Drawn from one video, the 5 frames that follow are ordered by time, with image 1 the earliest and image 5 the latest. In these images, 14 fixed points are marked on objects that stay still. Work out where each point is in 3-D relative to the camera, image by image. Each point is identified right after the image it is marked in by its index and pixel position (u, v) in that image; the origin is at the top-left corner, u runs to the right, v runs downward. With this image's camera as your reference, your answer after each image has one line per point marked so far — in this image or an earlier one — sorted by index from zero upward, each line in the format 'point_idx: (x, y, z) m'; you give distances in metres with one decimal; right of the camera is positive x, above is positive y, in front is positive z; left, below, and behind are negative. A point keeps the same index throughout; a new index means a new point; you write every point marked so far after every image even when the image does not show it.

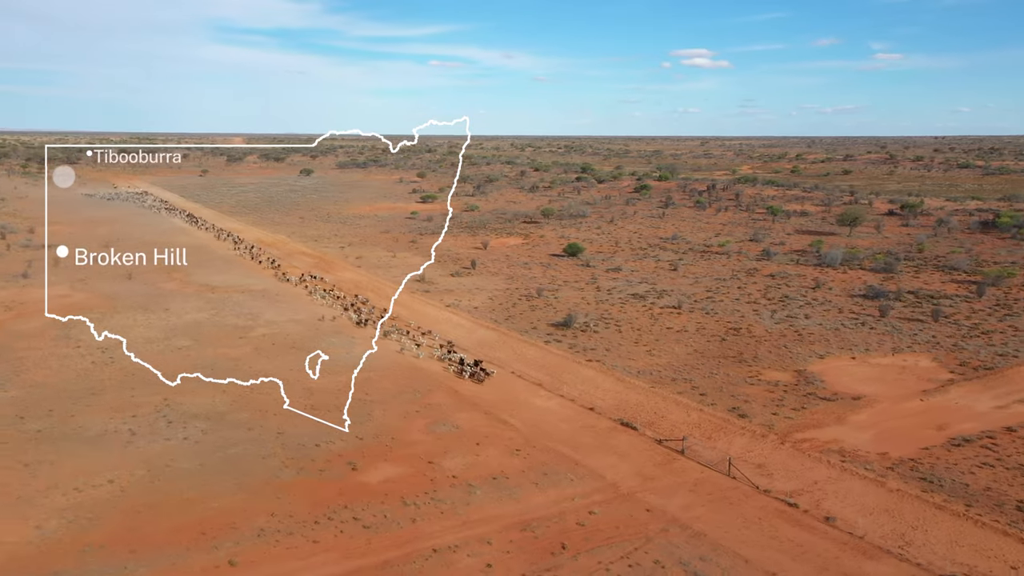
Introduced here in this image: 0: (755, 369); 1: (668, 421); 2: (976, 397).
0: (+5.2, -1.8, +17.1) m
1: (+2.7, -2.3, +13.9) m
2: (+8.9, -2.1, +15.1) m
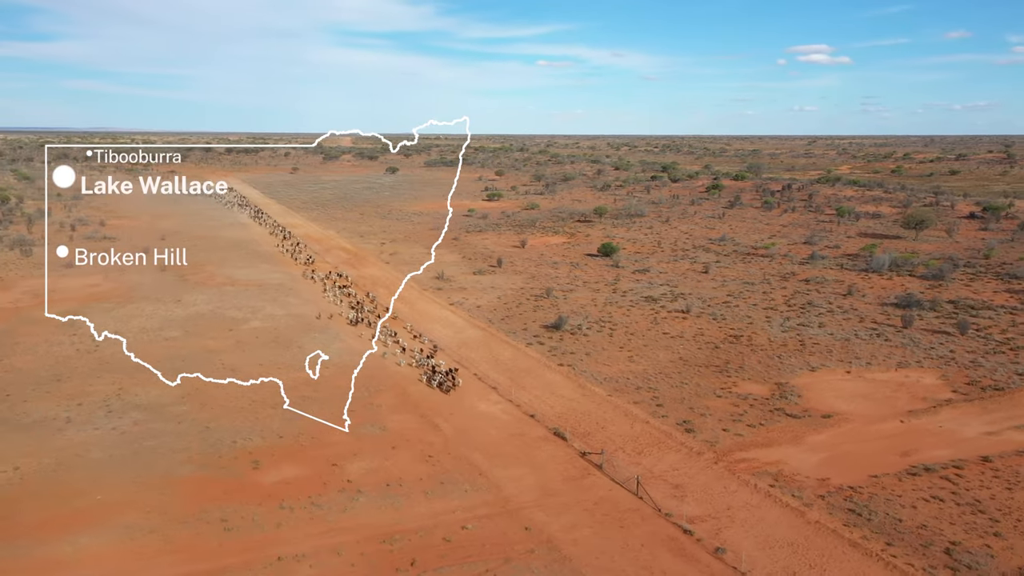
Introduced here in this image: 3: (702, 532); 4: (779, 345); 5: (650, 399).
0: (+4.4, -1.9, +15.9) m
1: (+1.5, -2.4, +13.0) m
2: (+7.8, -2.3, +13.5) m
3: (+2.3, -3.0, +9.6) m
4: (+6.4, -1.4, +18.7) m
5: (+2.6, -2.1, +14.7) m
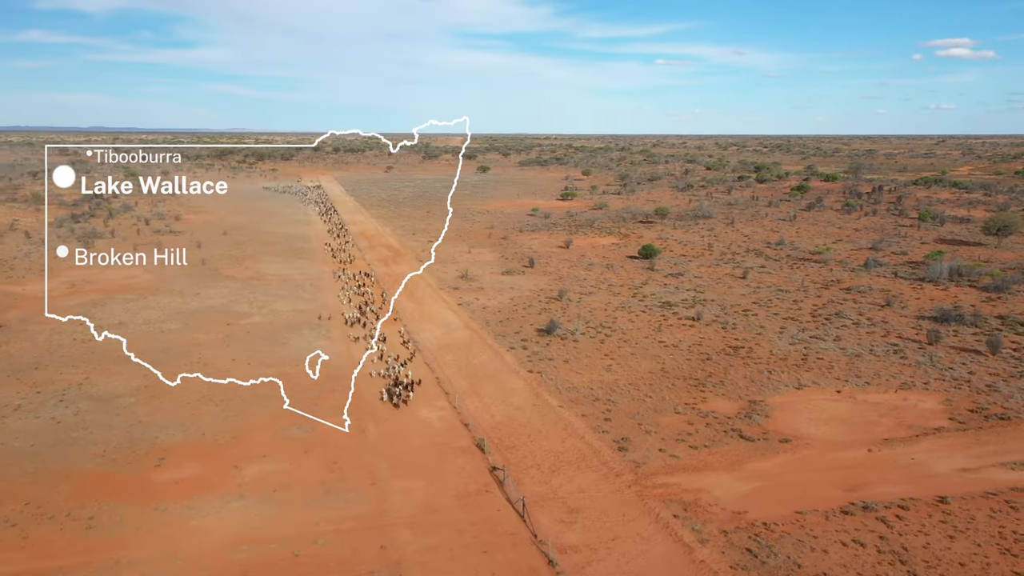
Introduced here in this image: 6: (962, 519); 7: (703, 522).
0: (+3.5, -2.0, +14.7) m
1: (+0.3, -2.5, +12.2) m
2: (+6.5, -2.5, +11.8) m
3: (+0.7, -3.1, +8.7) m
4: (+5.9, -1.6, +17.3) m
5: (+1.5, -2.2, +13.8) m
6: (+5.5, -2.8, +9.7) m
7: (+2.4, -2.9, +9.7) m
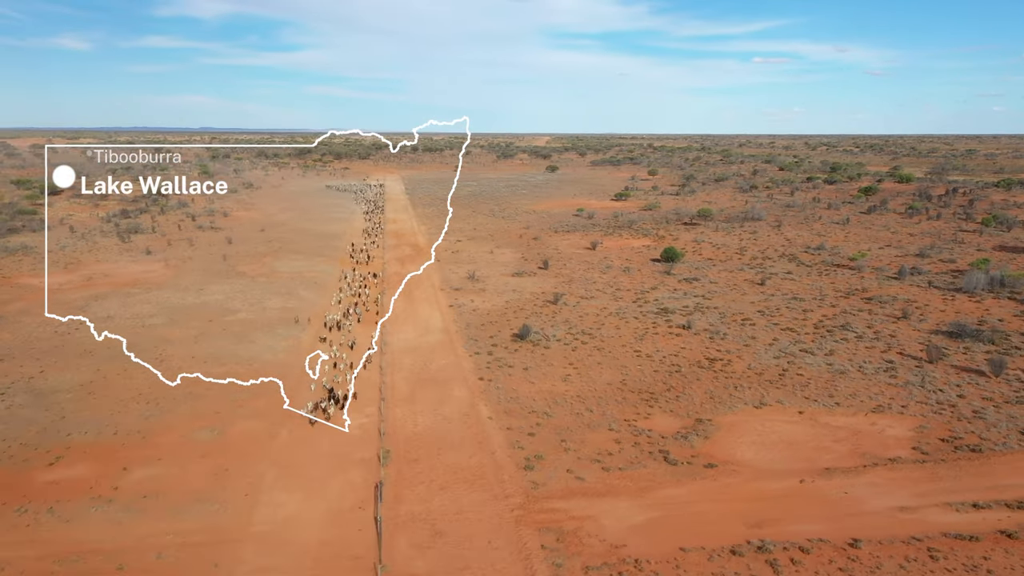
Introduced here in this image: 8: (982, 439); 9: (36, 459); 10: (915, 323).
0: (+2.3, -2.2, +13.6) m
1: (-1.1, -2.5, +11.5) m
2: (+5.0, -2.7, +10.5) m
3: (-1.1, -3.1, +8.0) m
4: (+4.9, -1.7, +16.0) m
5: (+0.3, -2.3, +12.9) m
6: (+3.8, -3.0, +8.5) m
7: (+0.7, -3.0, +8.8) m
8: (+7.3, -2.3, +12.2) m
9: (-6.9, -2.5, +11.5) m
10: (+10.2, -0.9, +19.9) m
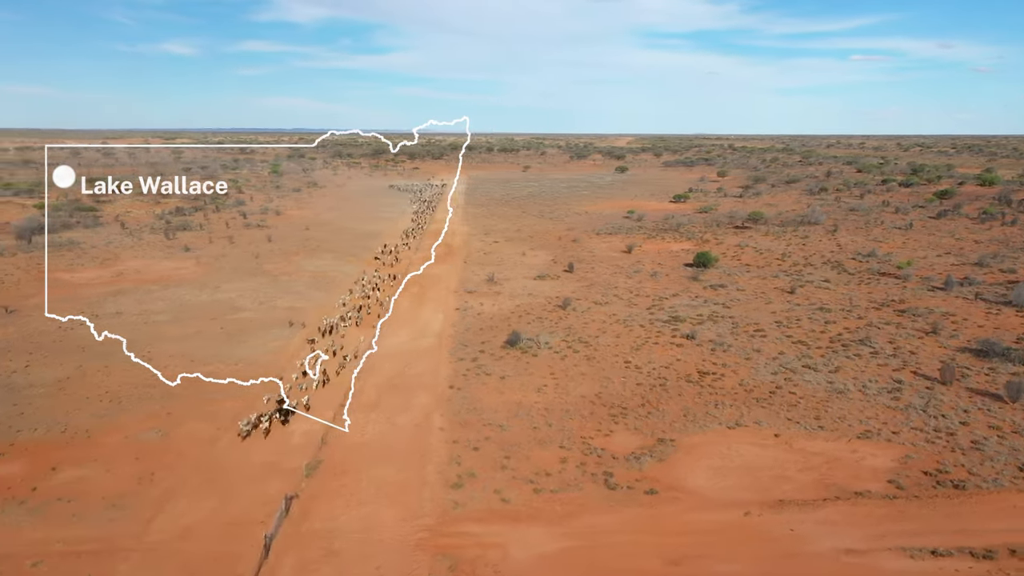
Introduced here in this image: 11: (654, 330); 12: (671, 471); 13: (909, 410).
0: (+1.6, -2.3, +12.8) m
1: (-2.1, -2.6, +11.0) m
2: (+4.0, -2.9, +9.4) m
3: (-2.4, -3.2, +7.6) m
4: (+4.4, -1.9, +14.9) m
5: (-0.5, -2.4, +12.3) m
6: (+2.5, -3.2, +7.5) m
7: (-0.5, -3.1, +8.2) m
8: (+6.4, -2.6, +10.9) m
9: (-7.9, -2.5, +11.6) m
10: (+10.1, -1.2, +18.3) m
11: (+3.6, -1.0, +19.8) m
12: (+2.3, -2.6, +11.1) m
13: (+6.9, -2.1, +13.5) m
